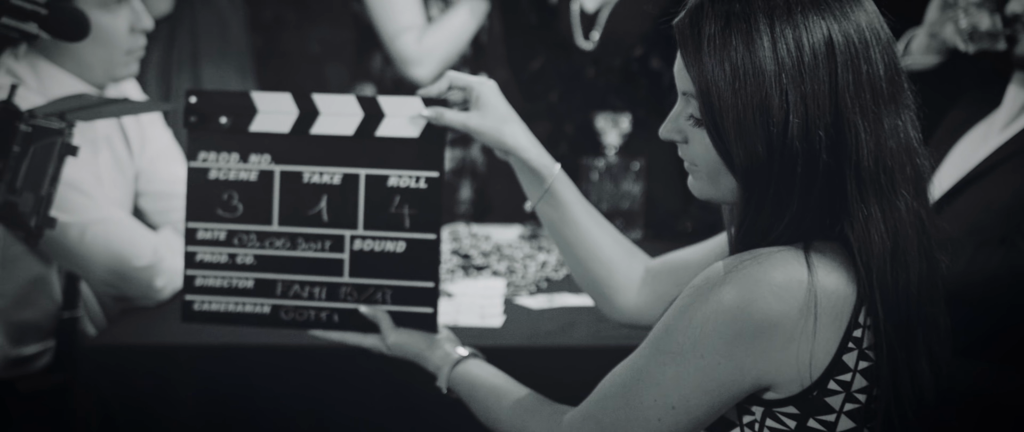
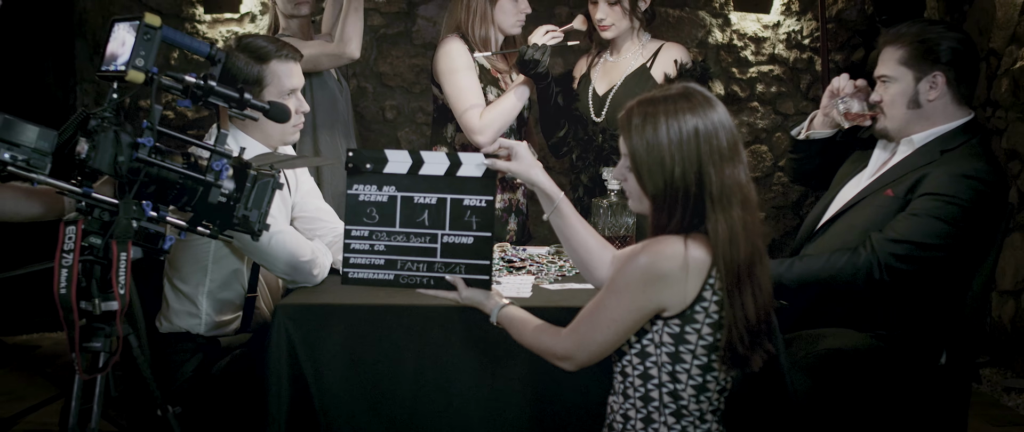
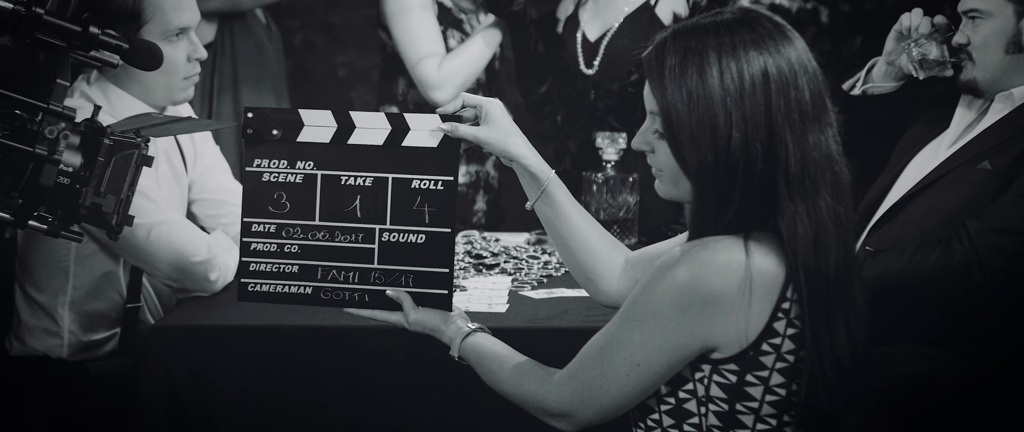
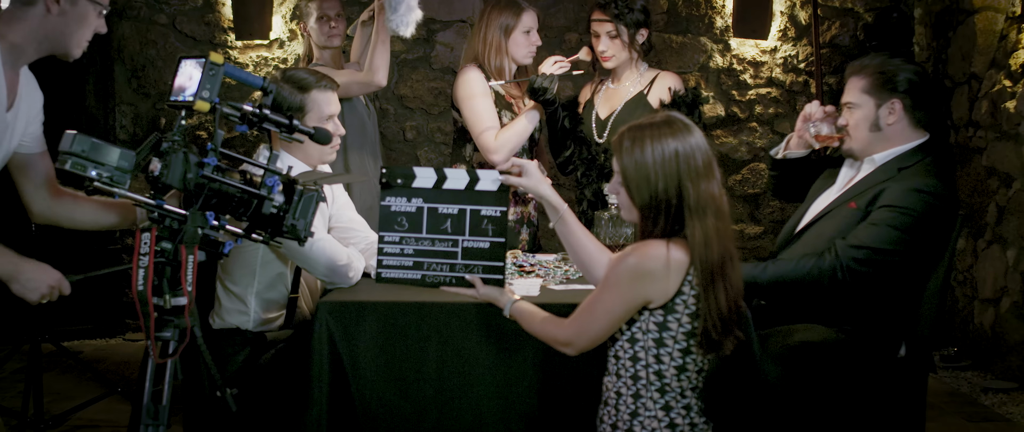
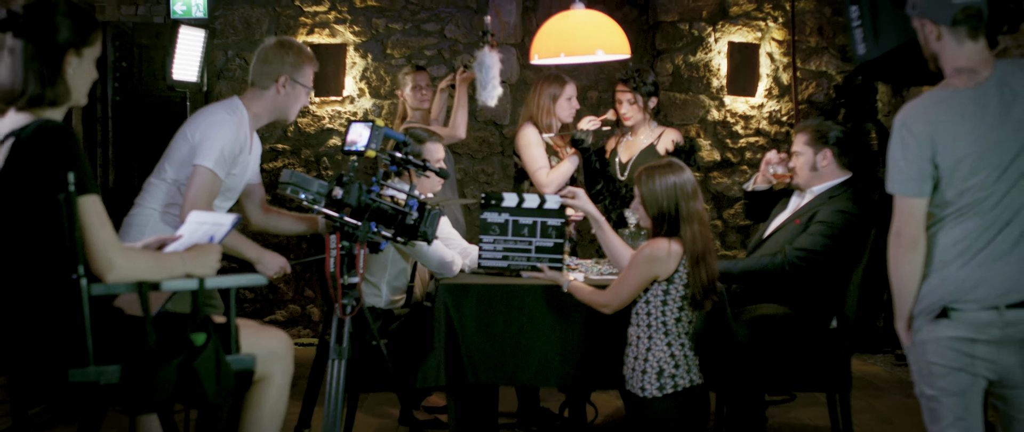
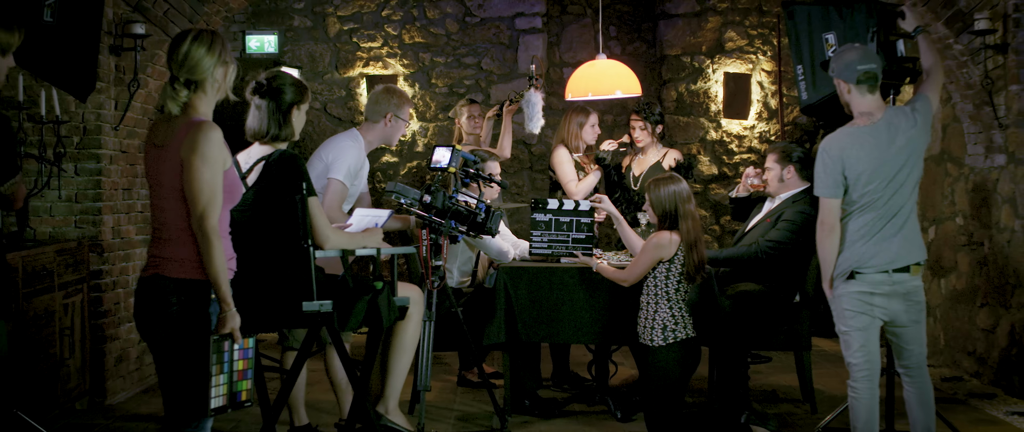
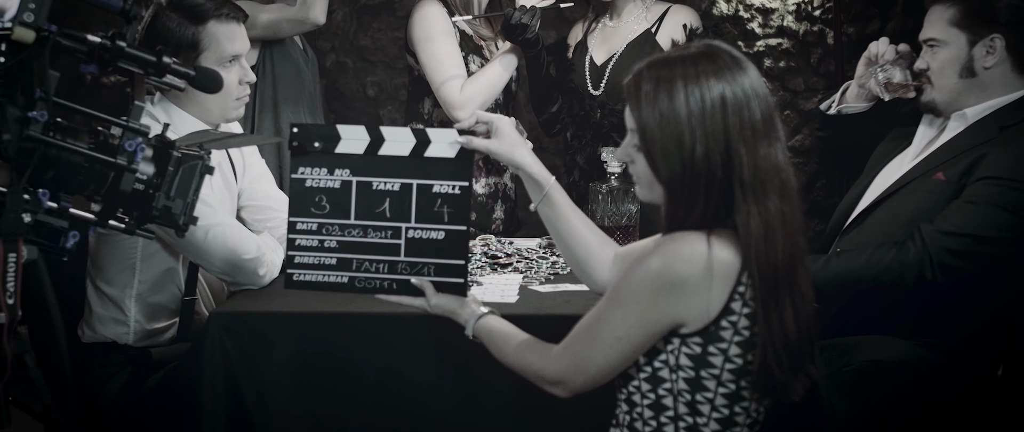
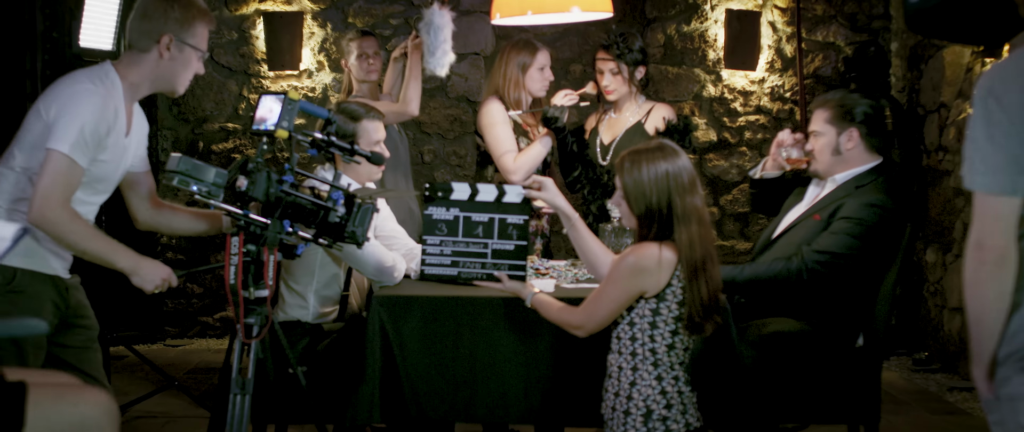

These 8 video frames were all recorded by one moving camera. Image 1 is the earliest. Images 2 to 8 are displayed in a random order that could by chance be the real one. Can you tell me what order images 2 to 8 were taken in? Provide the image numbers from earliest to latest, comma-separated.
3, 7, 2, 4, 8, 5, 6
